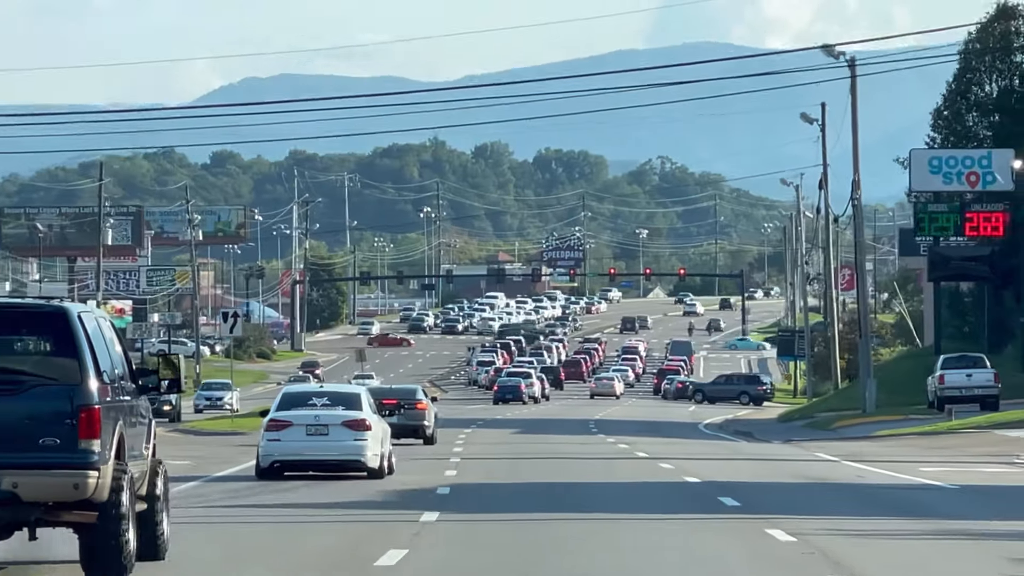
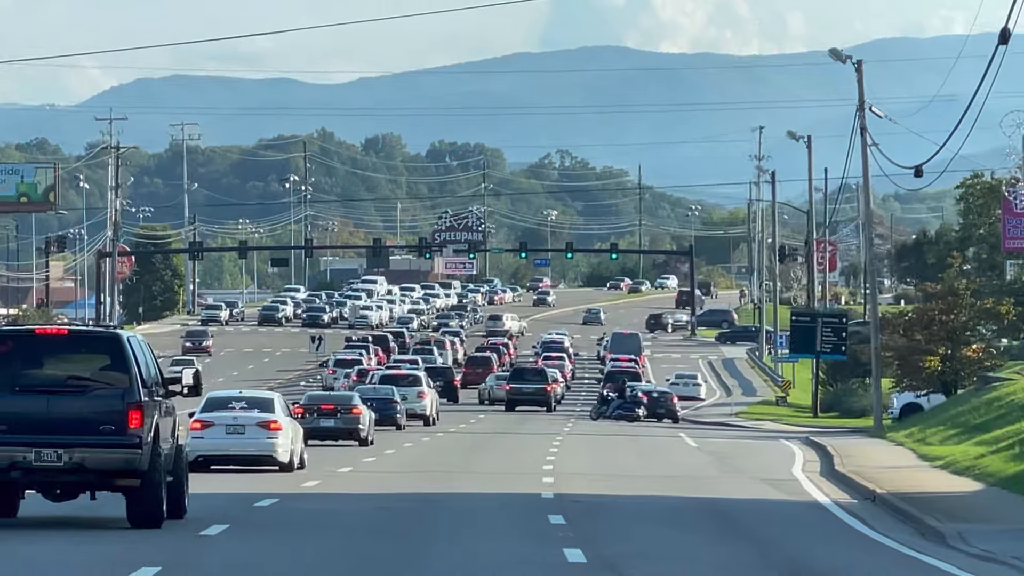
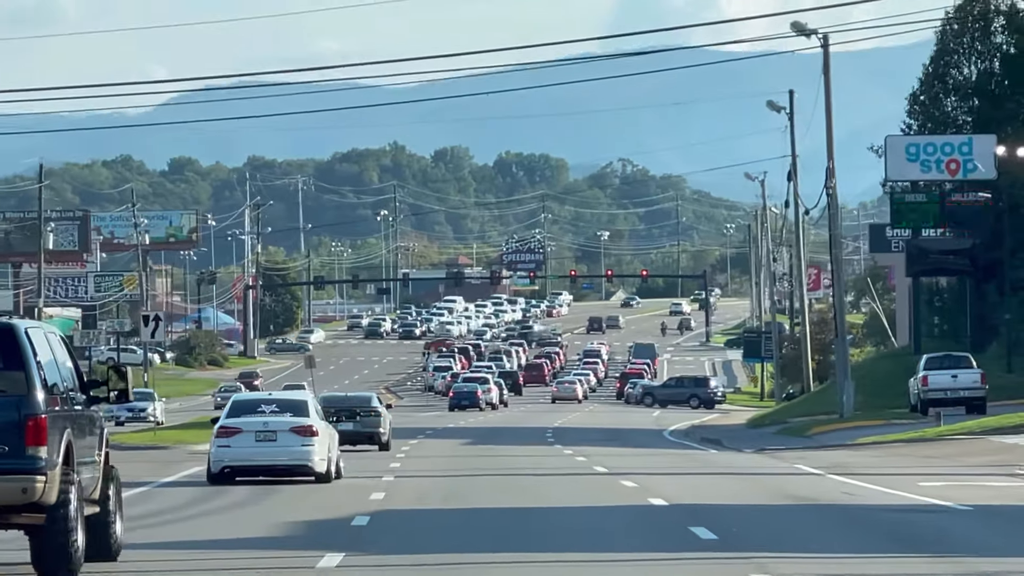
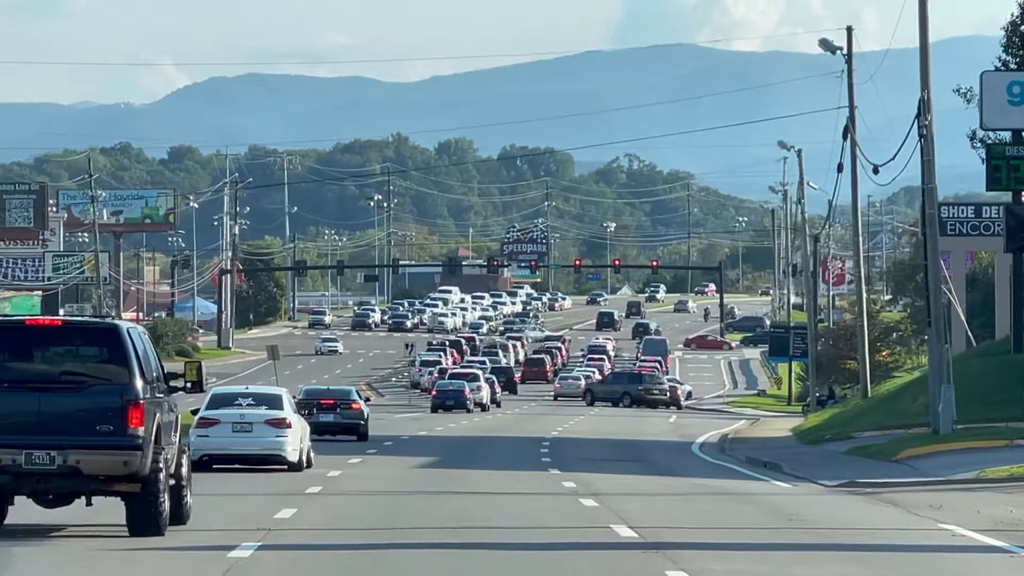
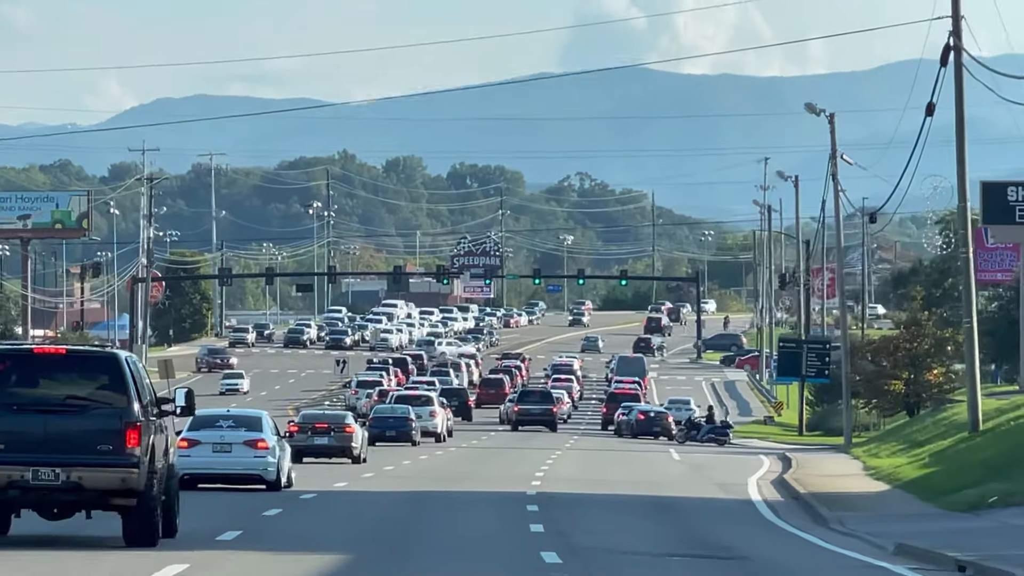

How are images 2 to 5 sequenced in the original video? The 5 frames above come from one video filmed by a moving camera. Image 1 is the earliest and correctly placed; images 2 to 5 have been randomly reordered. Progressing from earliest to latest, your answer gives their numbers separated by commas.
3, 4, 5, 2
